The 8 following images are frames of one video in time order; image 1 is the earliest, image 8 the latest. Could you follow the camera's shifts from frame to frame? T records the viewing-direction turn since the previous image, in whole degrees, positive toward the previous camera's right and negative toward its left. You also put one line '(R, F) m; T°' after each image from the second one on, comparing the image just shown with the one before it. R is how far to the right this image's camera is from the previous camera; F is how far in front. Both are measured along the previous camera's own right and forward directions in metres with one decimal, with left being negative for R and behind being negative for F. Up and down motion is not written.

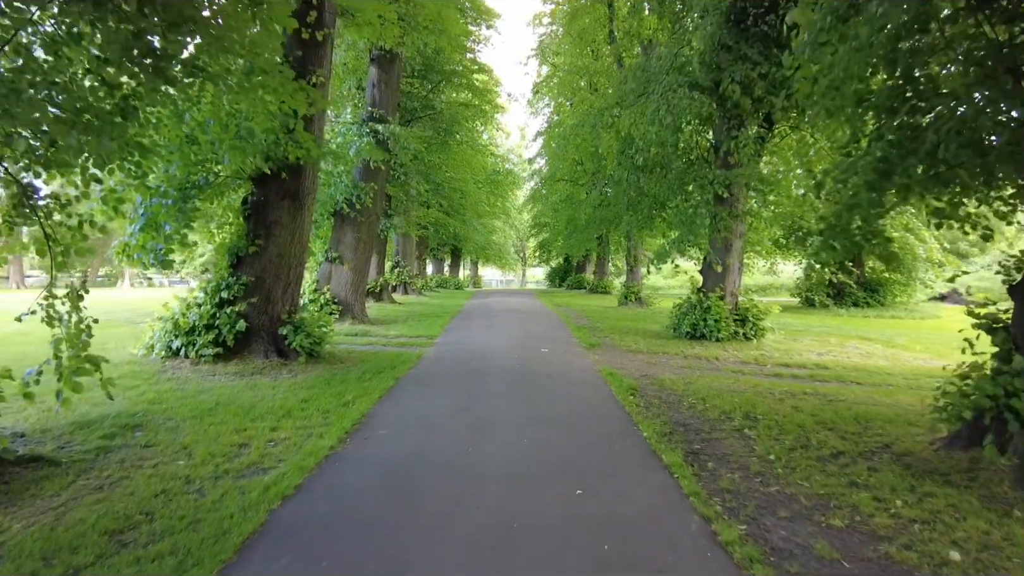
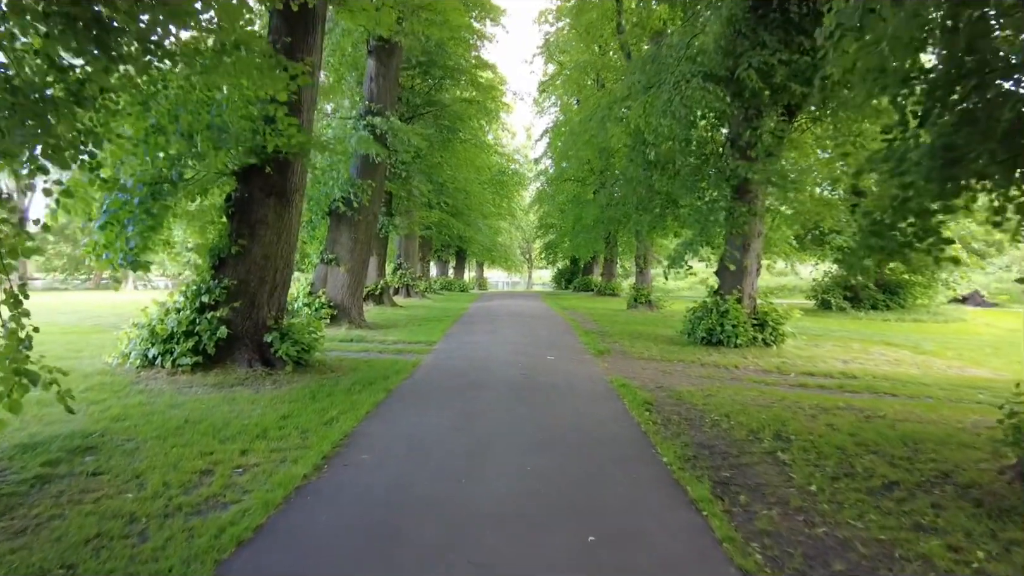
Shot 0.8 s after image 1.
(0.0, +0.6) m; -1°
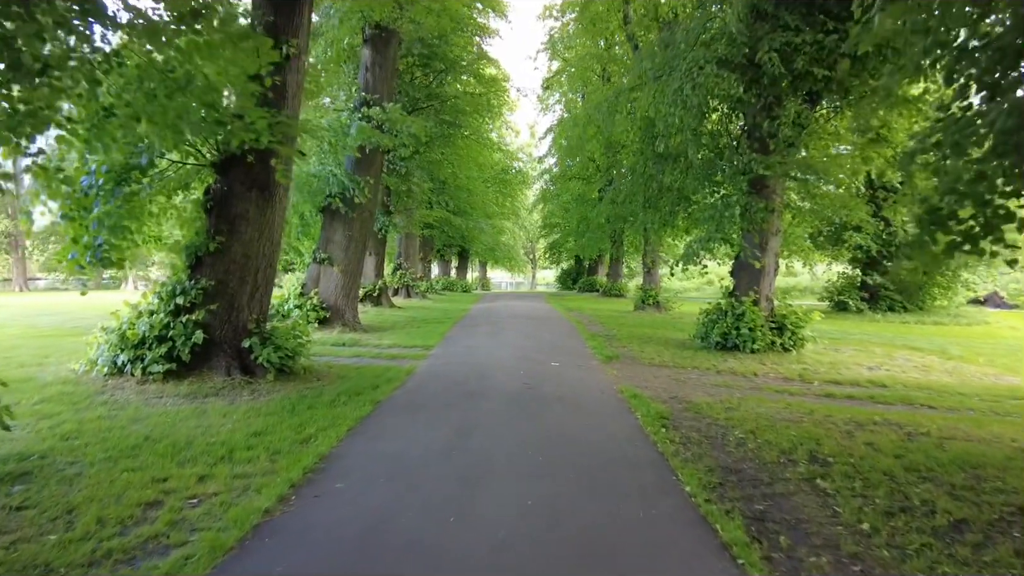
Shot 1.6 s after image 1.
(0.0, +0.6) m; 0°
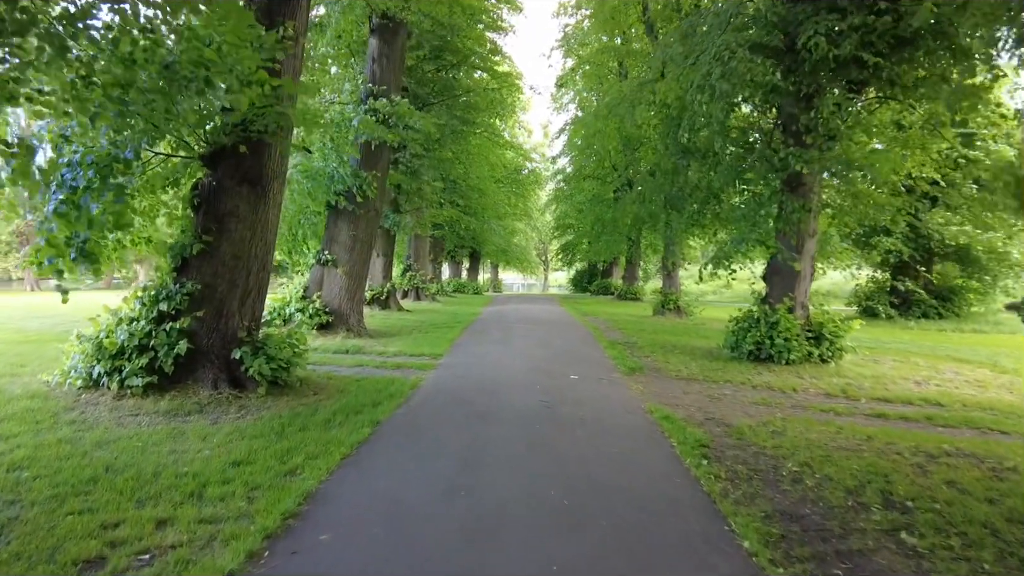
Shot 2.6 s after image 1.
(0.0, +0.7) m; -1°
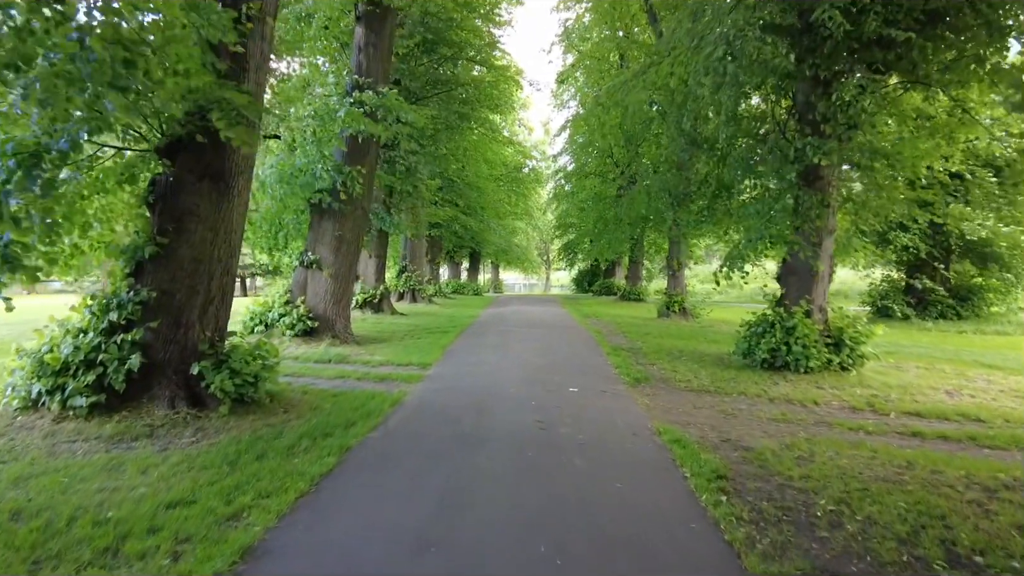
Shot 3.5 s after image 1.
(+0.1, +0.7) m; 0°
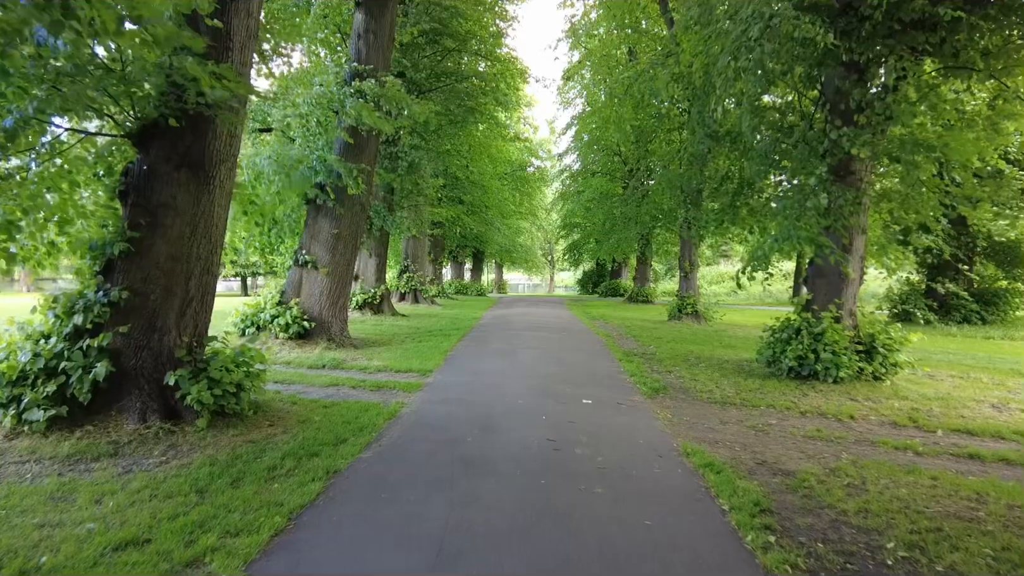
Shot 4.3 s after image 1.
(0.0, +0.6) m; 0°
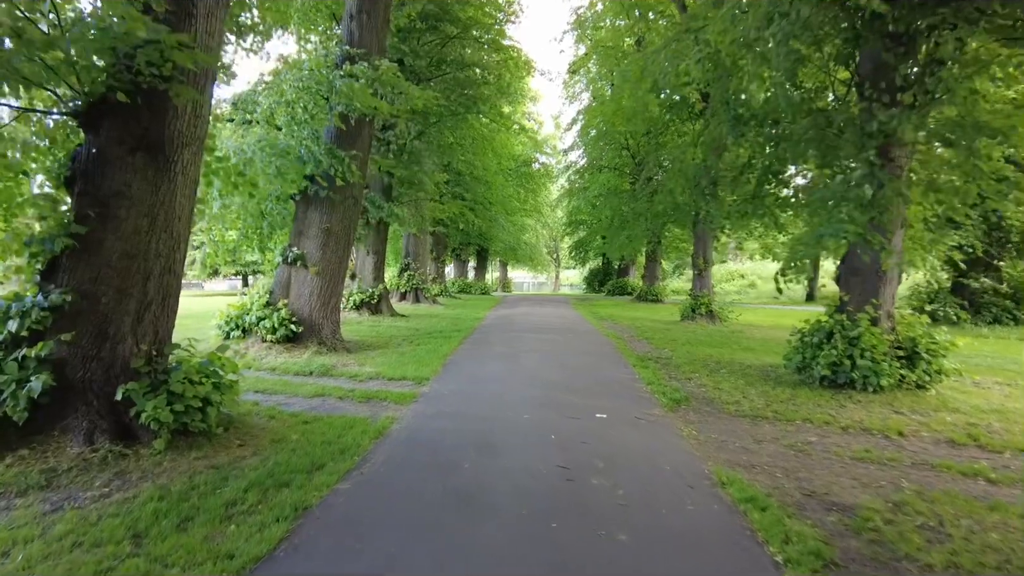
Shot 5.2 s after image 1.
(0.0, +0.7) m; 0°
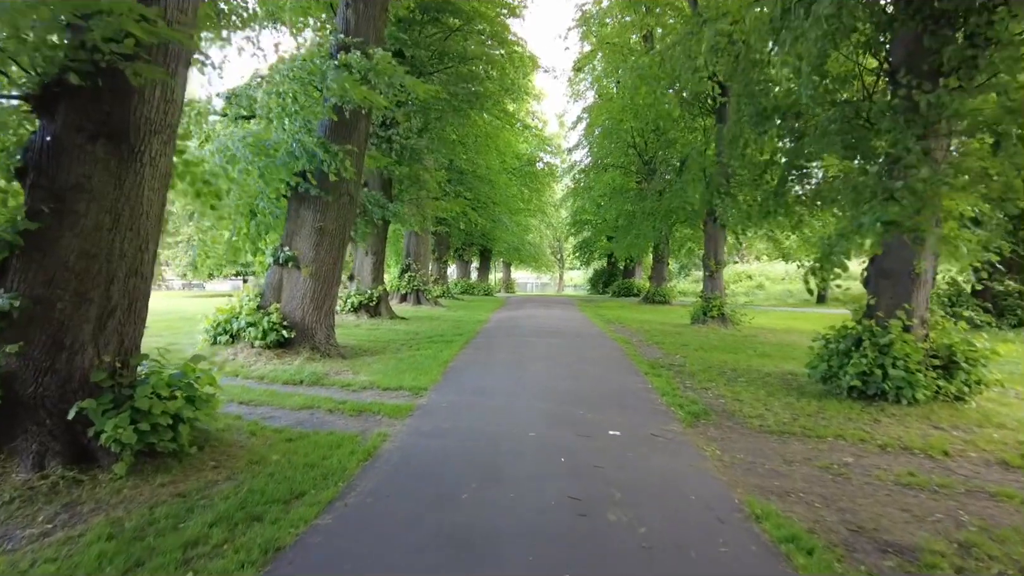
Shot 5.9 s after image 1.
(0.0, +0.5) m; 0°
